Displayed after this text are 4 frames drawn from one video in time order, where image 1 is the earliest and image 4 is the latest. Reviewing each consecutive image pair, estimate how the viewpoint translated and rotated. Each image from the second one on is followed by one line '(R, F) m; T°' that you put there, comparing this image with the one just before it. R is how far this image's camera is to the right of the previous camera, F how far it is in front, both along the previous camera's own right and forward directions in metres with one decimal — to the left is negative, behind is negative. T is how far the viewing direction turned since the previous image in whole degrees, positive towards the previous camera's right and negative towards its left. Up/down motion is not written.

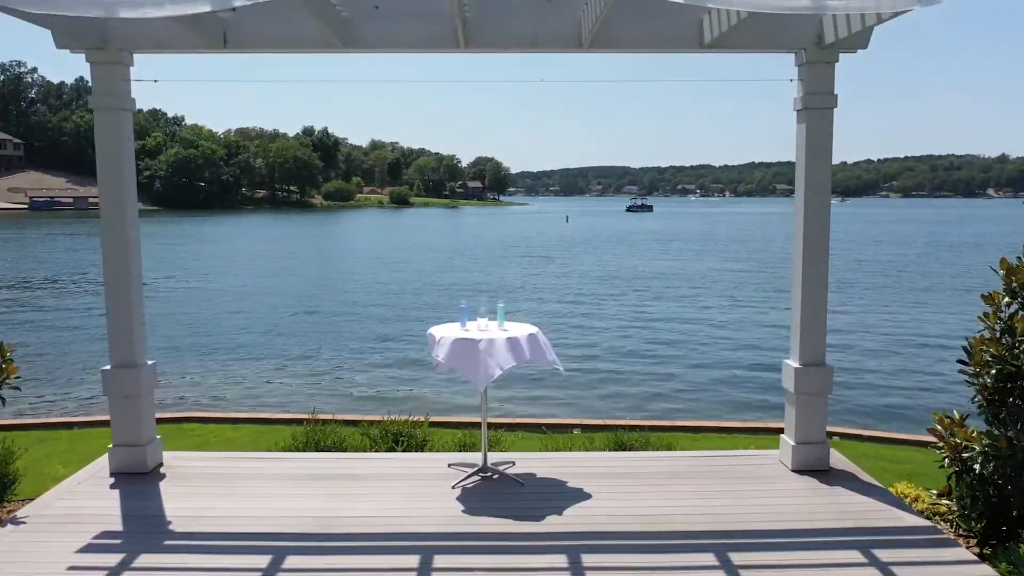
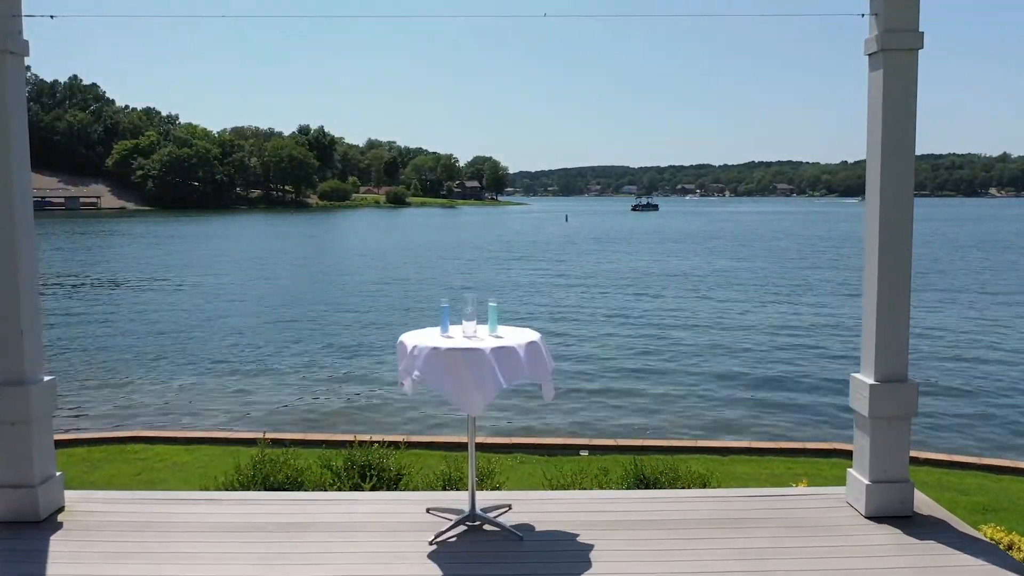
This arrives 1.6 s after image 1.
(0.0, +1.2) m; 0°
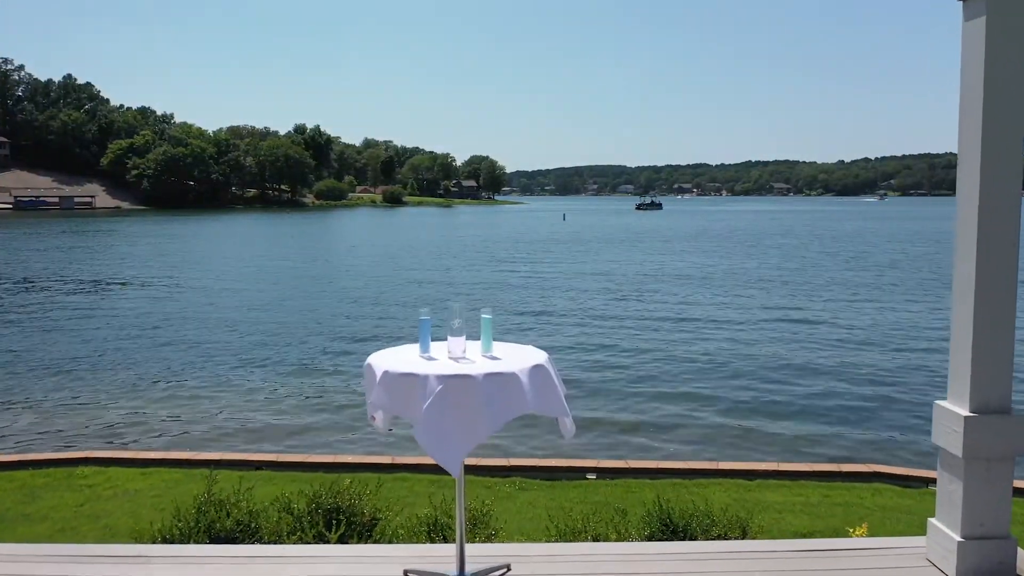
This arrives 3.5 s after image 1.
(0.0, +0.9) m; 0°
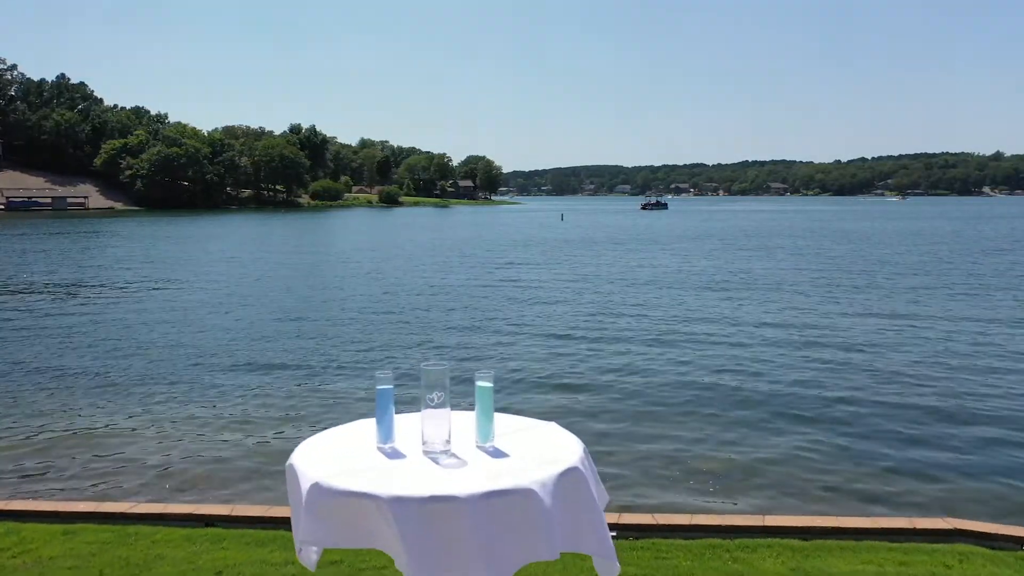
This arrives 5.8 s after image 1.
(0.0, +1.2) m; 0°
